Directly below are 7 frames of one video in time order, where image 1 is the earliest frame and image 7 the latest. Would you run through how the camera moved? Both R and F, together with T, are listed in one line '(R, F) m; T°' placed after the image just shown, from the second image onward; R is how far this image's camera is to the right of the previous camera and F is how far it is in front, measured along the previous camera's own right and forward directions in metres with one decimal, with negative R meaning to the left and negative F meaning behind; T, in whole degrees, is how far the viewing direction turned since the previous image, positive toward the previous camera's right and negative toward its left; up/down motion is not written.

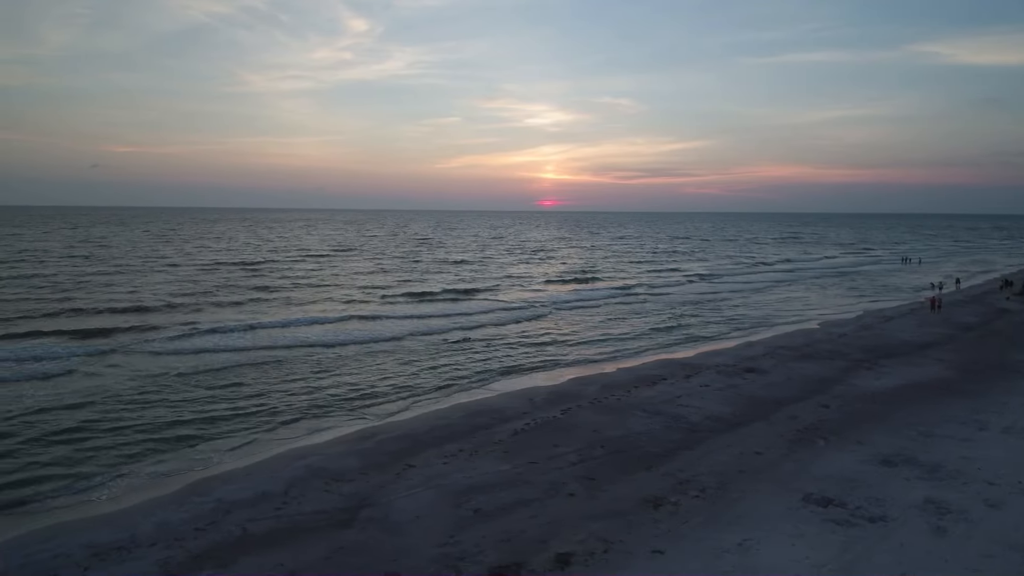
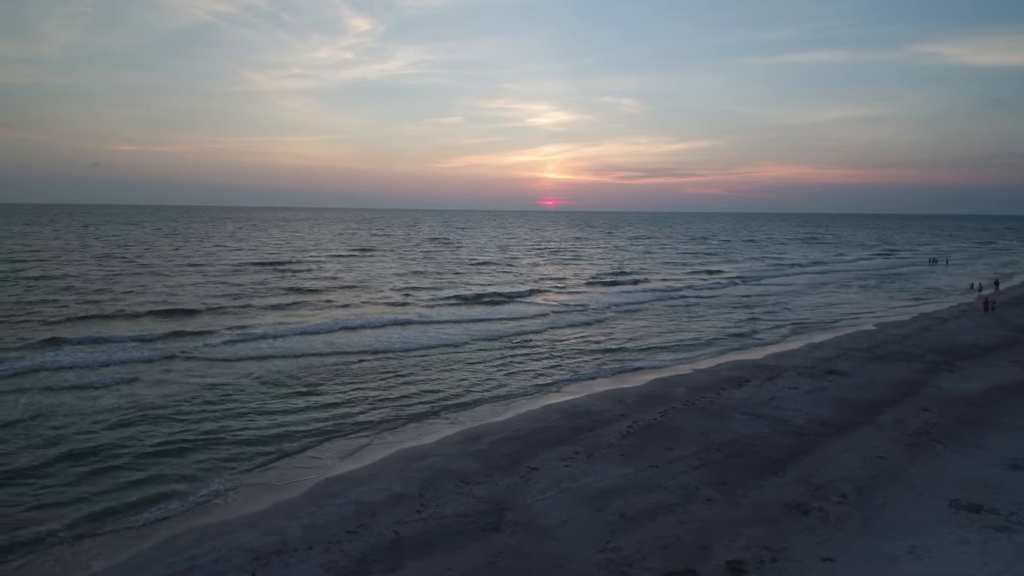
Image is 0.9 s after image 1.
(-2.3, +0.1) m; 0°
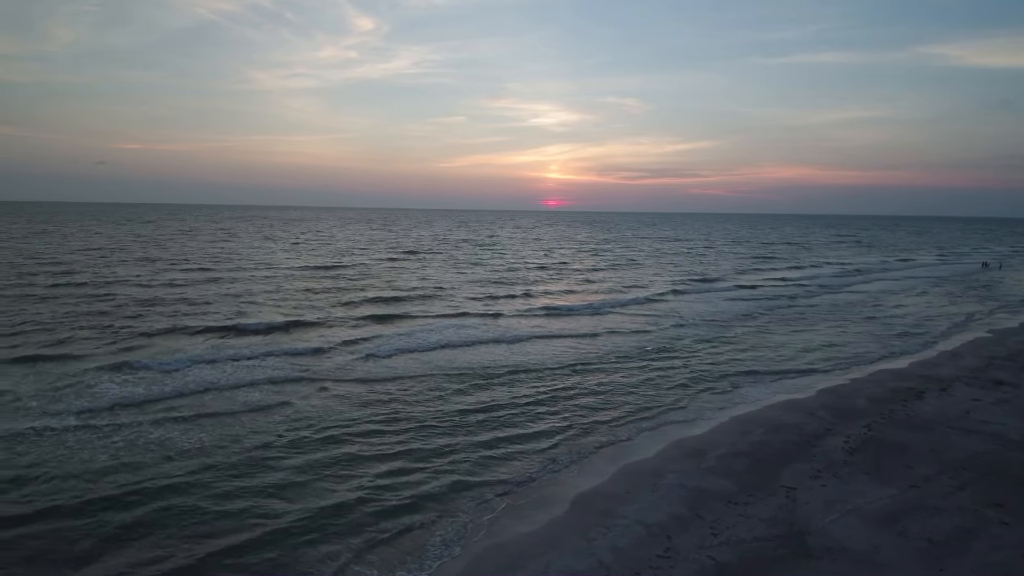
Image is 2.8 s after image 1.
(-4.7, +0.2) m; 0°
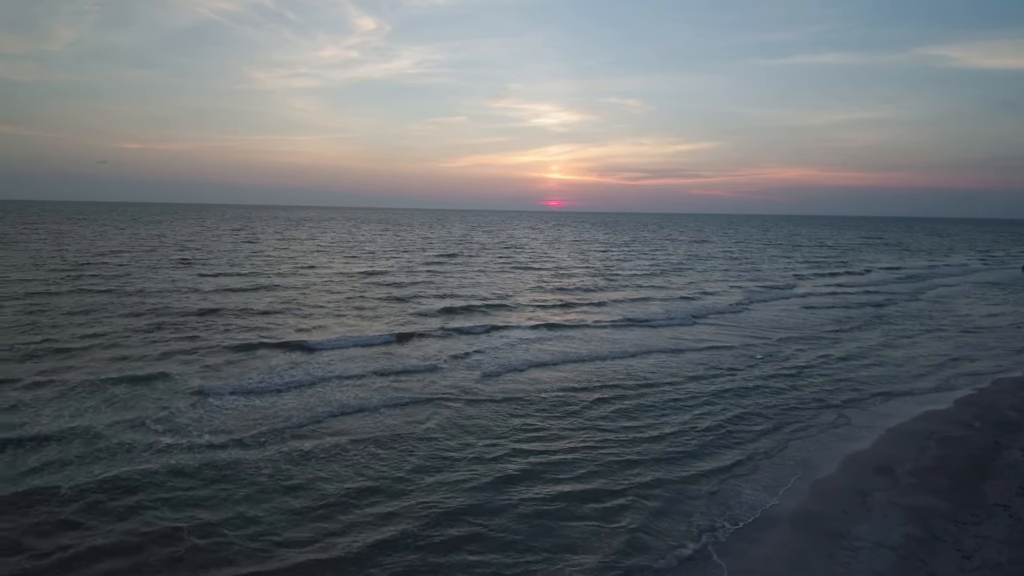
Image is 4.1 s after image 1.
(-3.8, +0.1) m; 0°
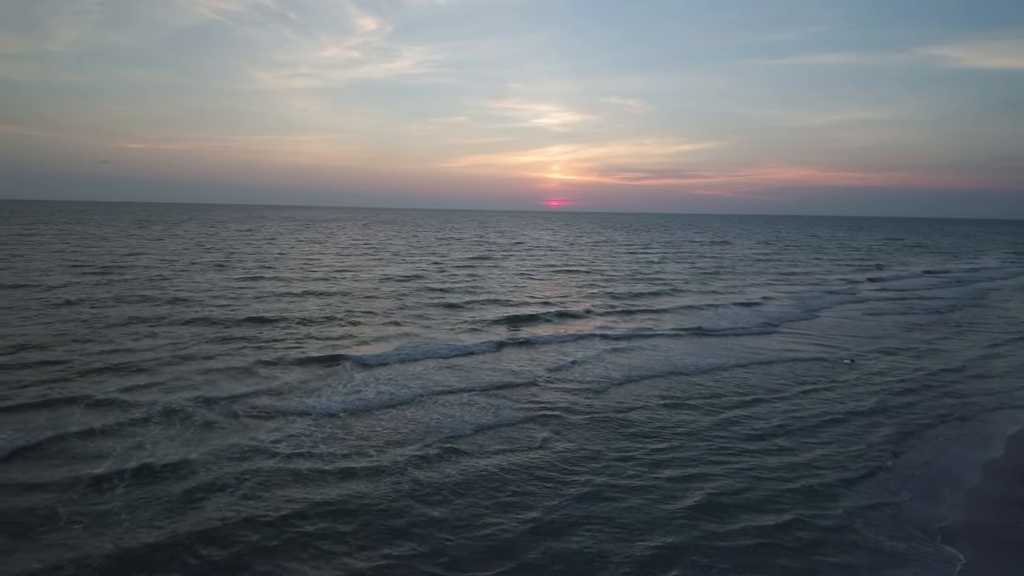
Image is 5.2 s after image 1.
(-3.0, +0.1) m; 0°
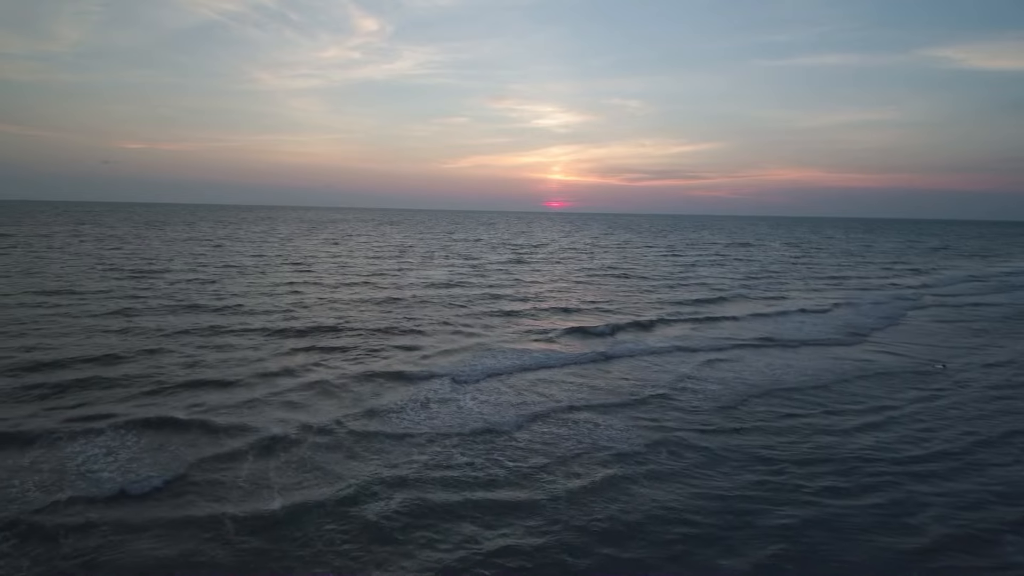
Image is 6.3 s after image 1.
(-3.4, +0.5) m; 0°
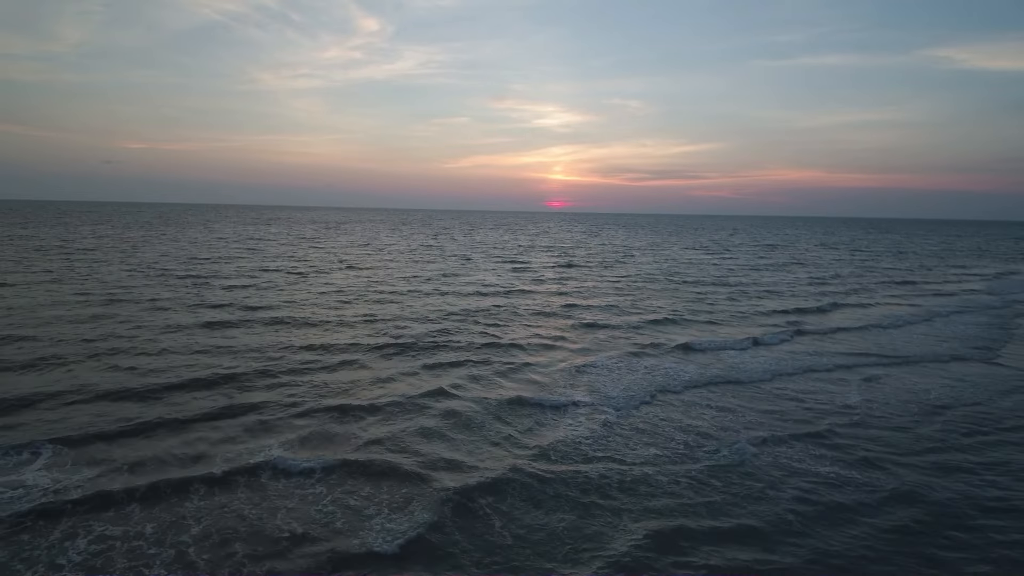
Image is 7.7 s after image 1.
(-4.9, +1.1) m; 0°
